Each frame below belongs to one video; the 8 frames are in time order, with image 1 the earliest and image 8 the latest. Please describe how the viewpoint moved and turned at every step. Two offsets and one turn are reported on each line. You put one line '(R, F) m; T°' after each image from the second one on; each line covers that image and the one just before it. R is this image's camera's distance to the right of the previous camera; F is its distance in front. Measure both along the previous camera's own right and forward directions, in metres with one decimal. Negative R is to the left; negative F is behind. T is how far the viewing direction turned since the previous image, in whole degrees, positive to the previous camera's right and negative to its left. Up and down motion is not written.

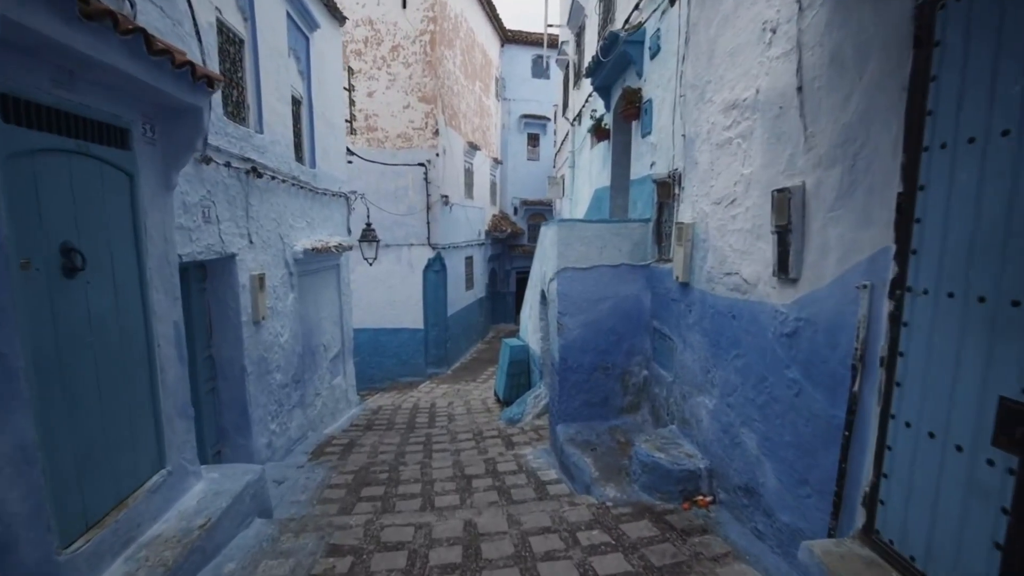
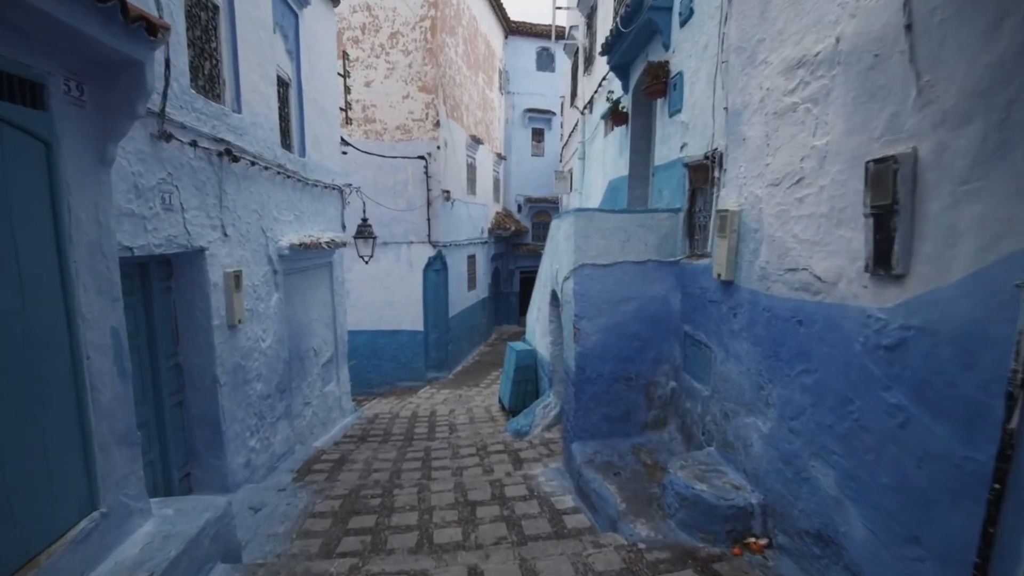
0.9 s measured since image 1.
(-0.1, +0.6) m; 0°
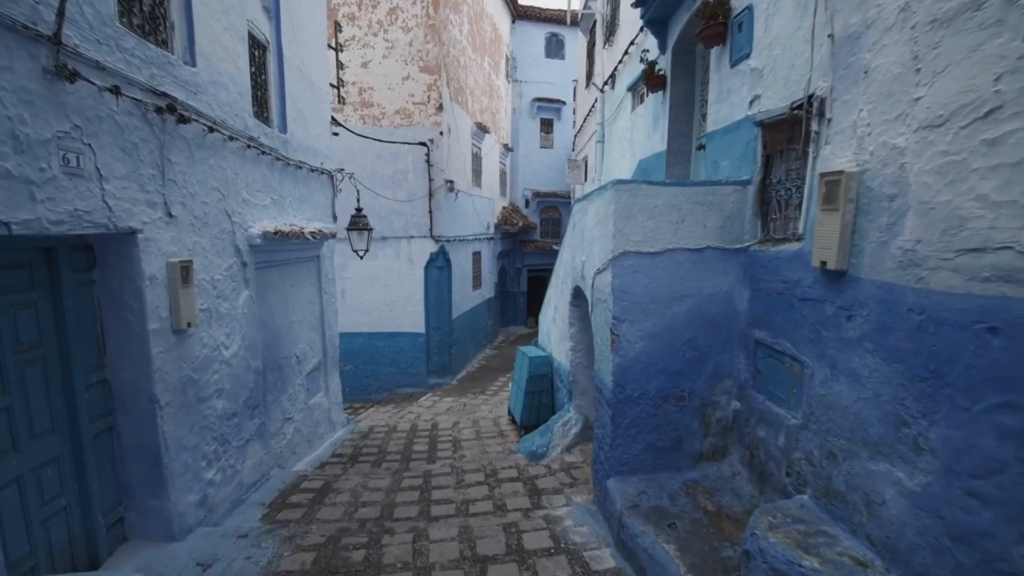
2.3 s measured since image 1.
(-0.1, +0.9) m; 0°
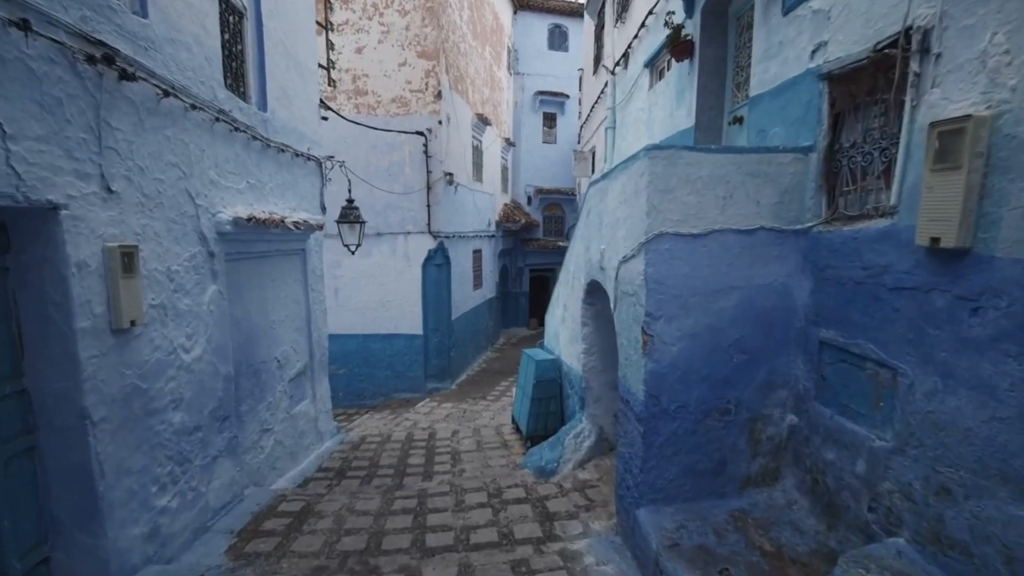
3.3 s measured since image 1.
(-0.1, +0.6) m; 0°
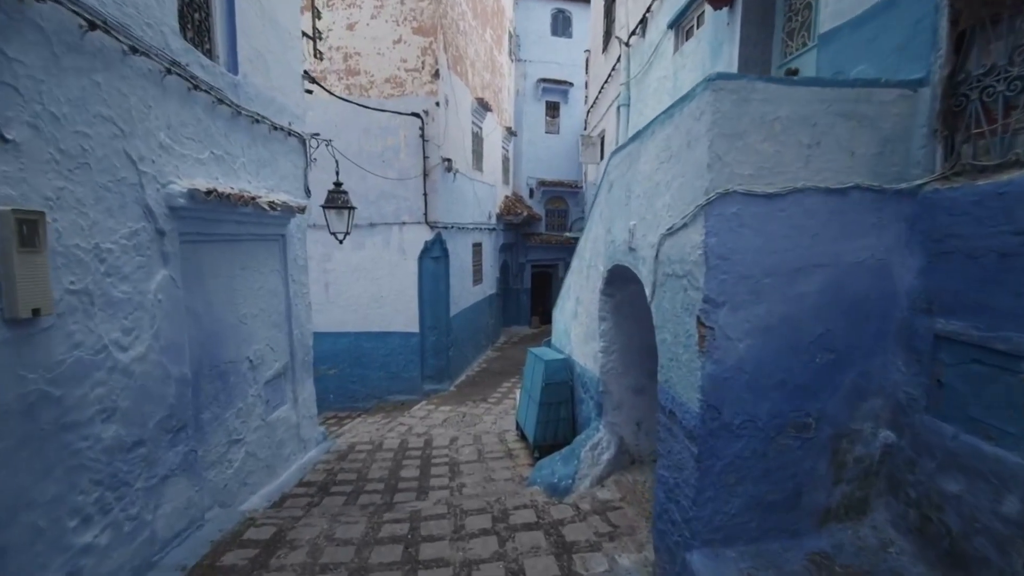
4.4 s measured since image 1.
(-0.1, +0.7) m; 0°
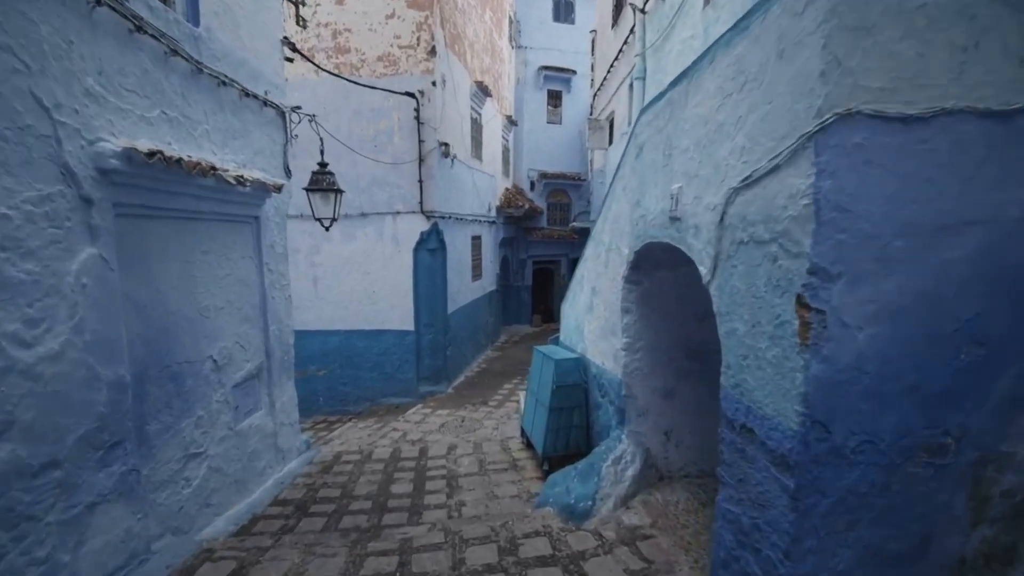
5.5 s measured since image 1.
(-0.1, +0.6) m; 0°
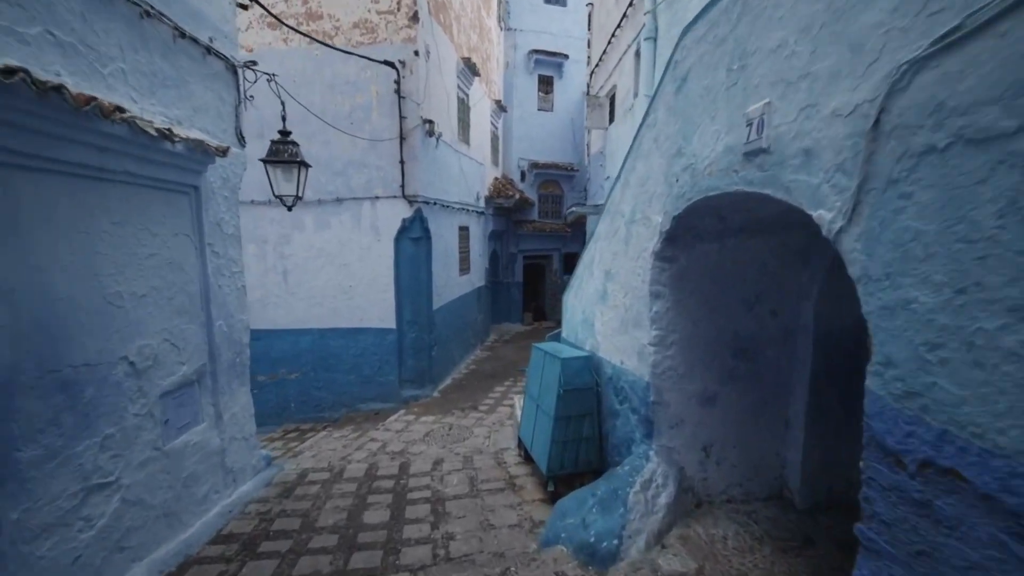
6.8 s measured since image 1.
(-0.1, +0.8) m; +2°
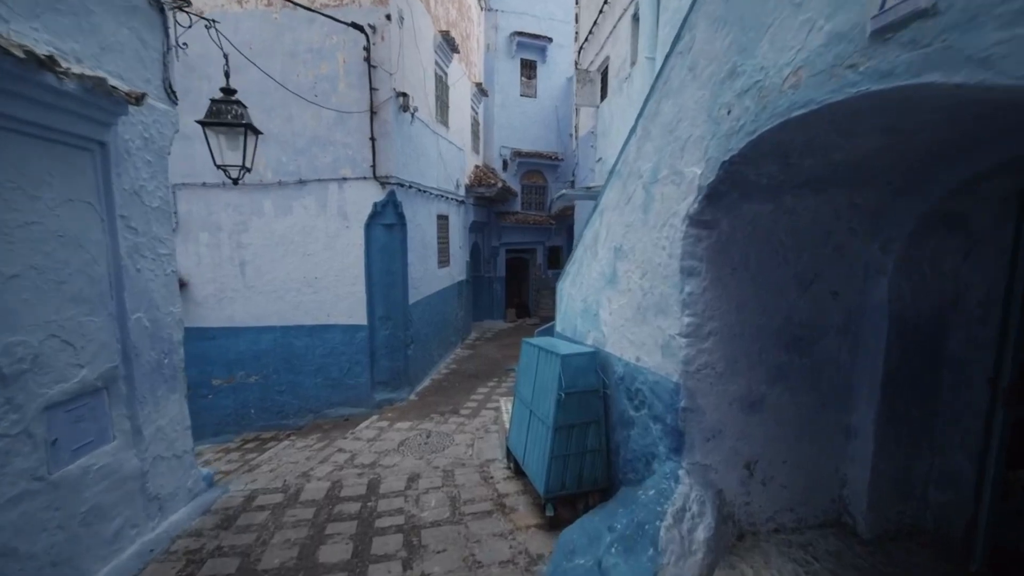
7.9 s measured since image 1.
(-0.1, +0.7) m; +2°
